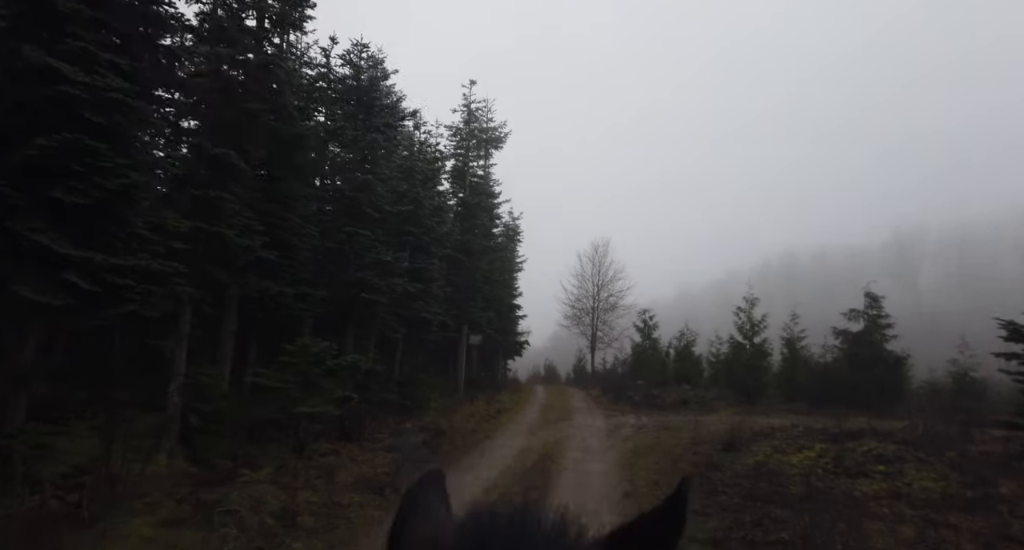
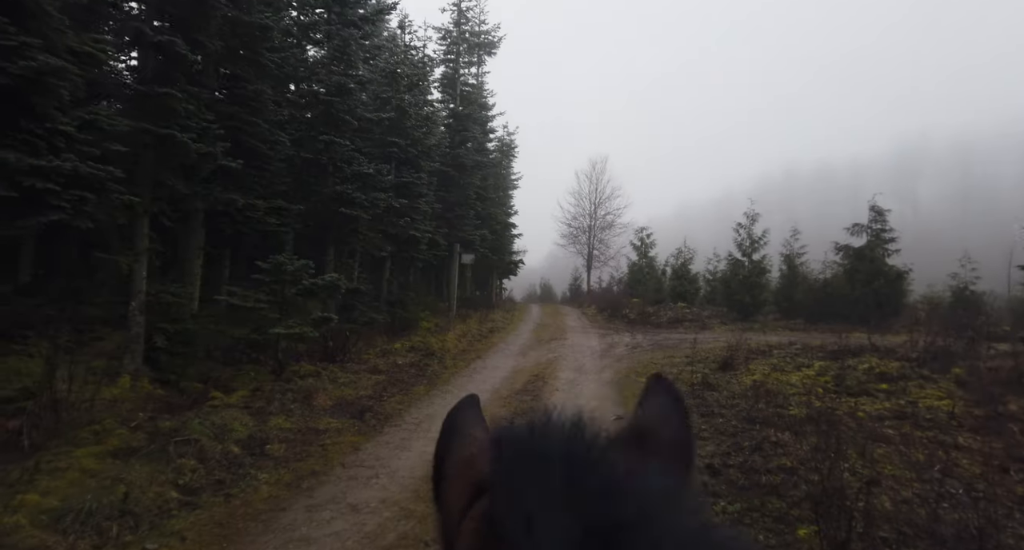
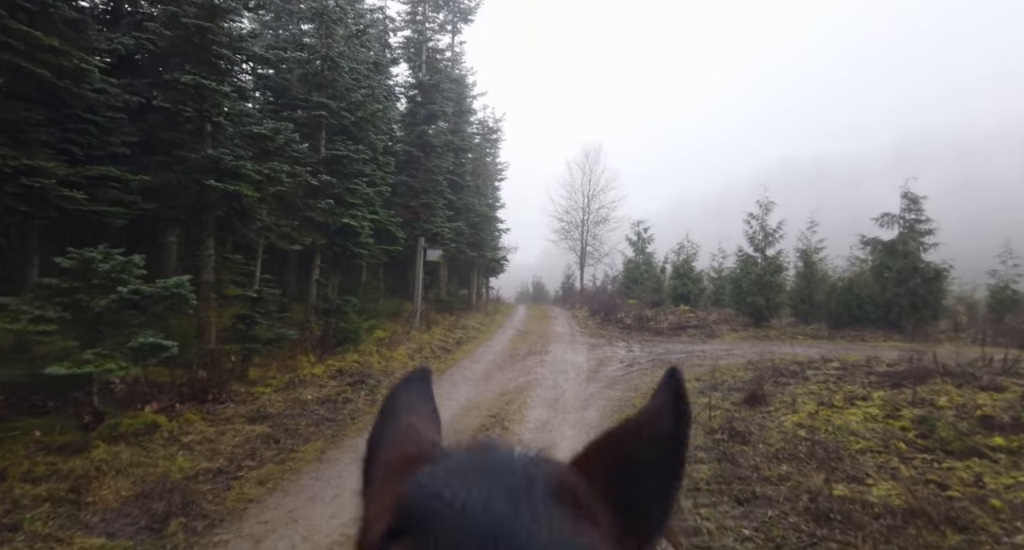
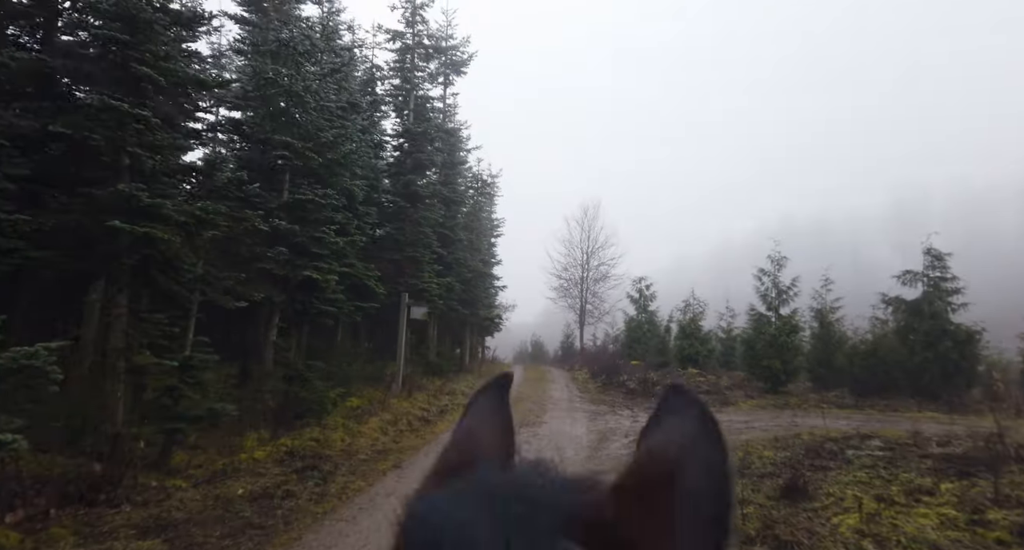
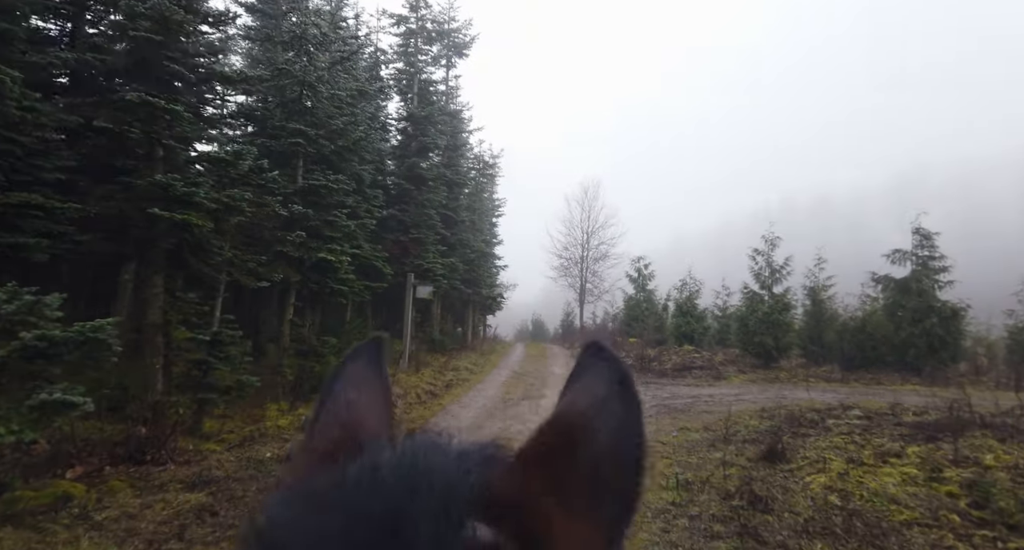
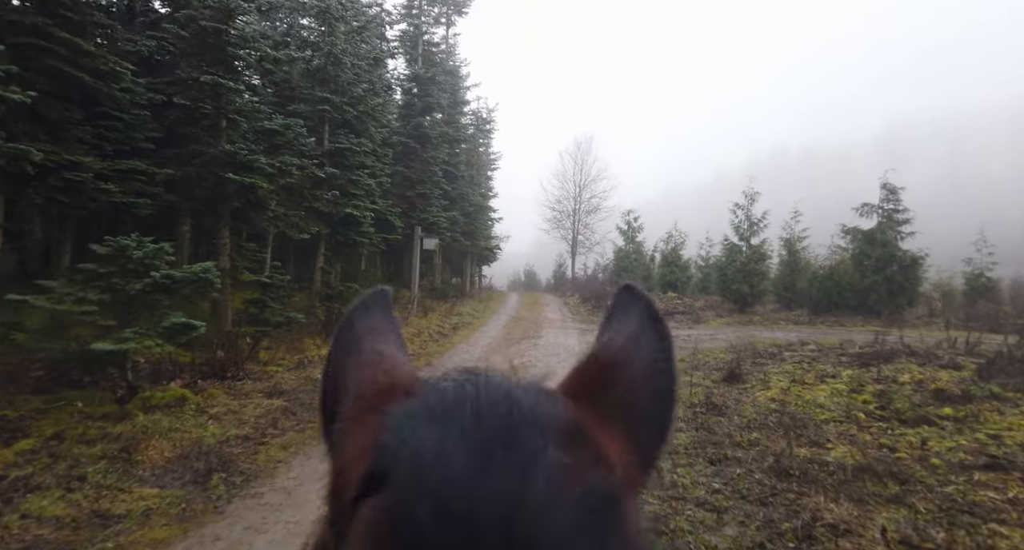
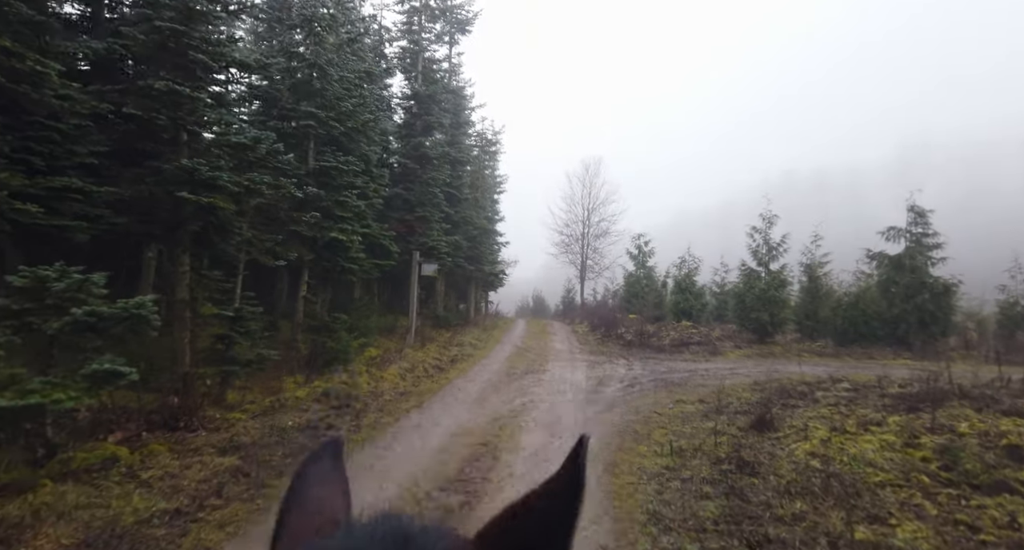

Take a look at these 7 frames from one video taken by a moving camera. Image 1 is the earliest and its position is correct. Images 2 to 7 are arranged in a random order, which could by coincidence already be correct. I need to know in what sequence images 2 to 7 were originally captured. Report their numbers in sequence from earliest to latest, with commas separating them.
2, 6, 3, 7, 5, 4
